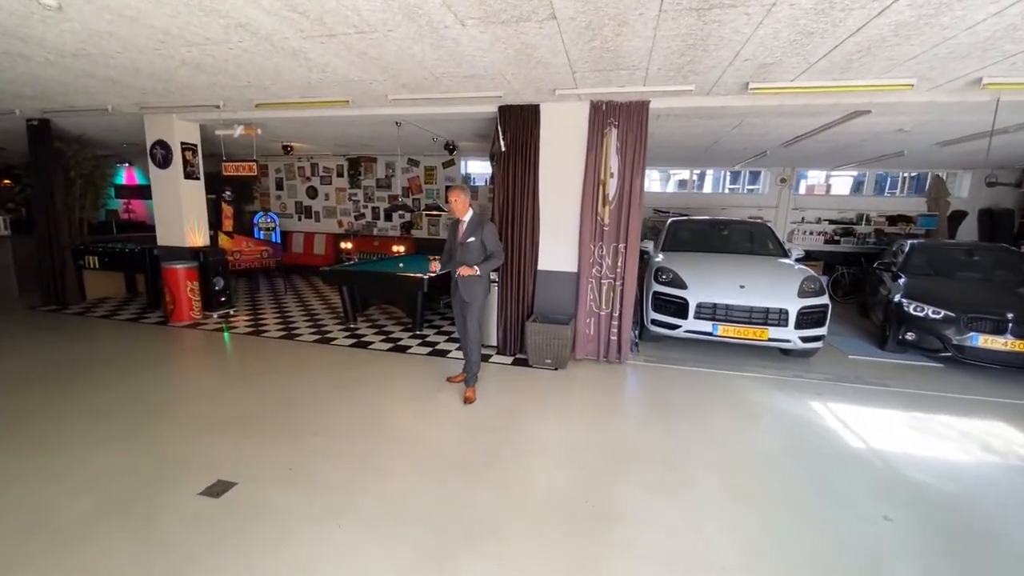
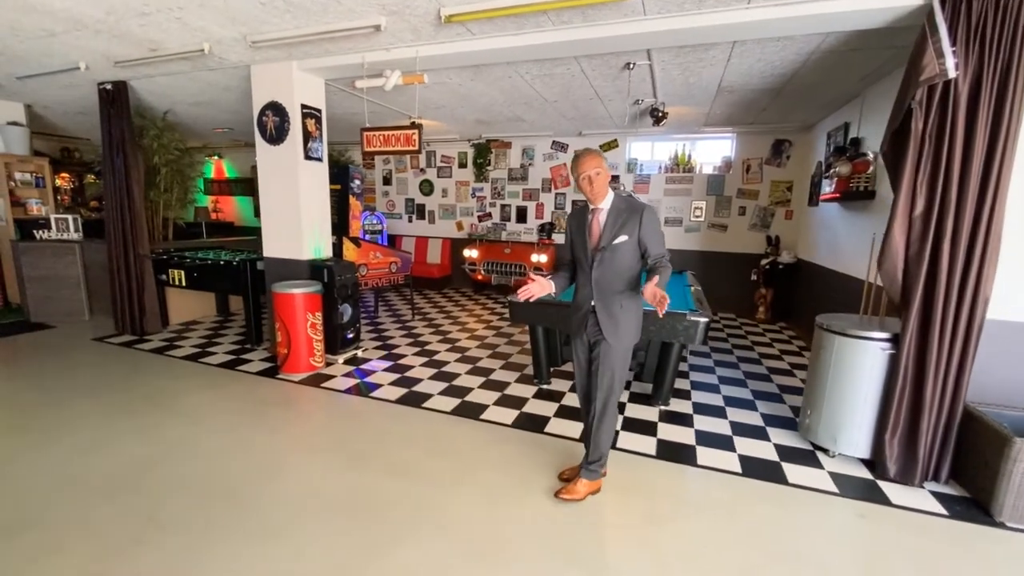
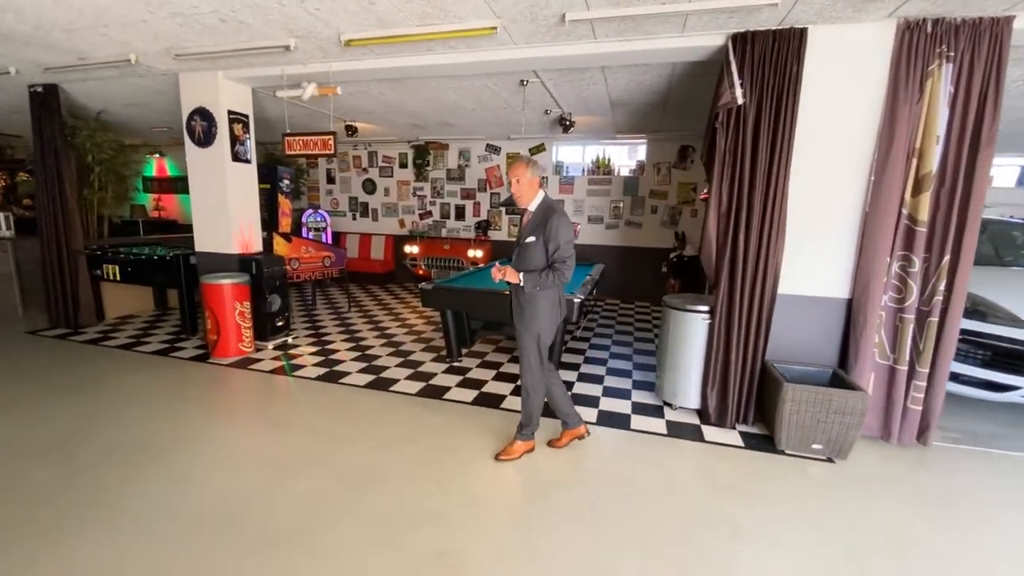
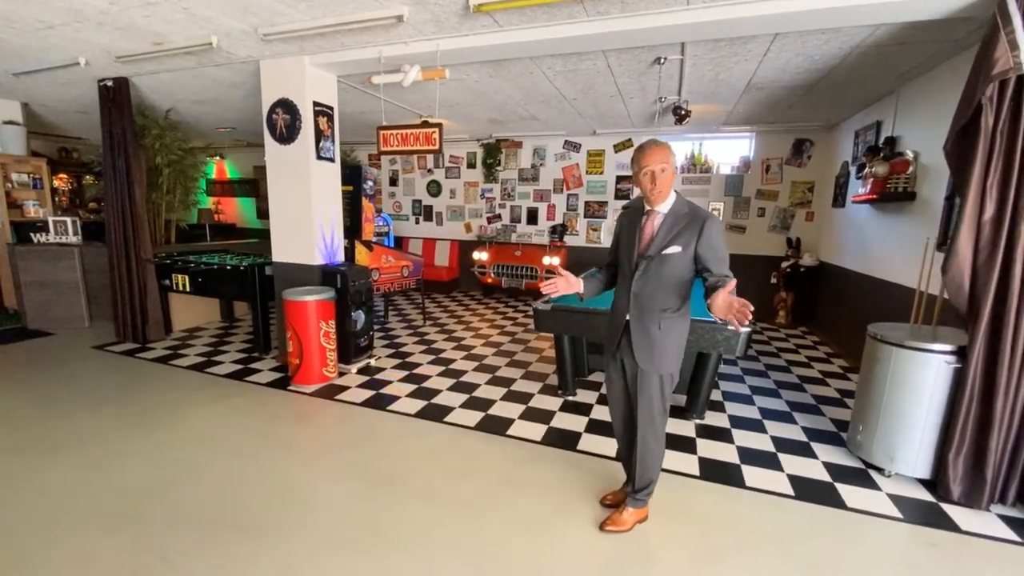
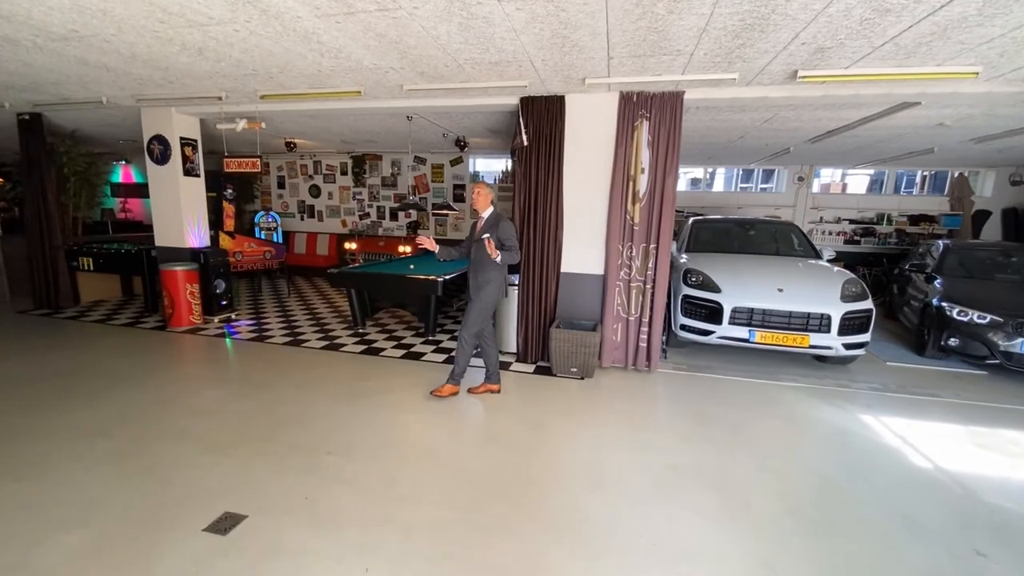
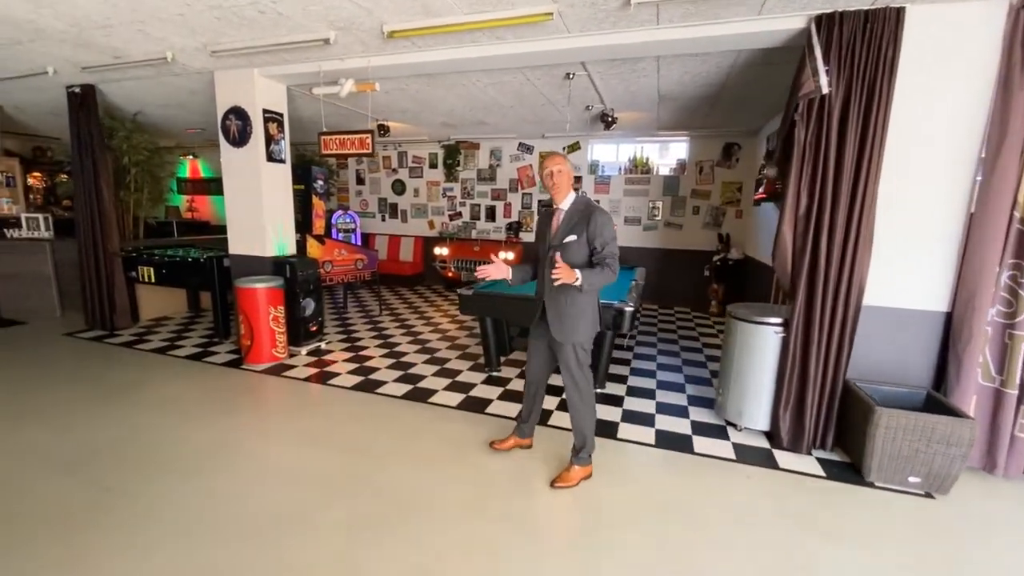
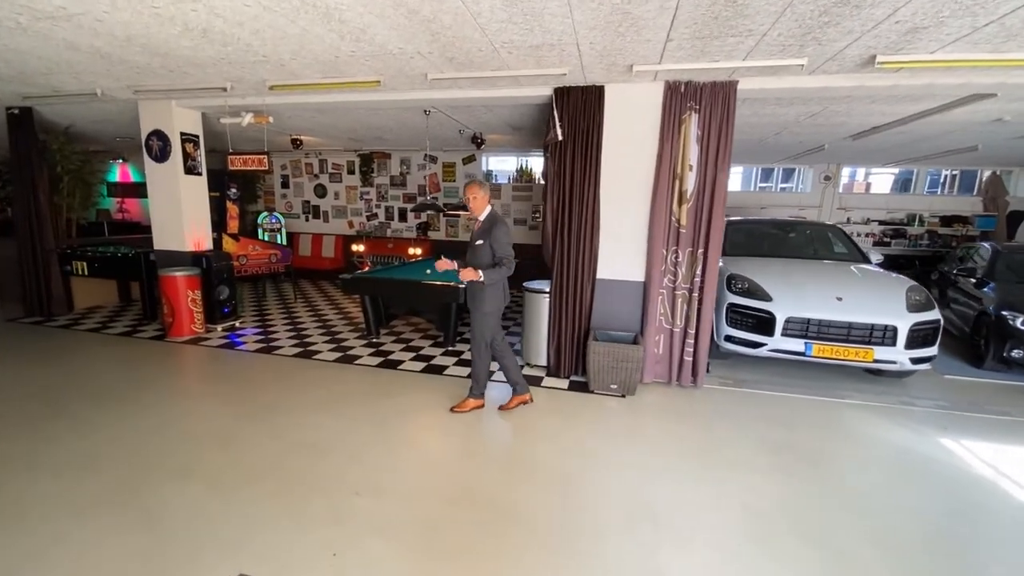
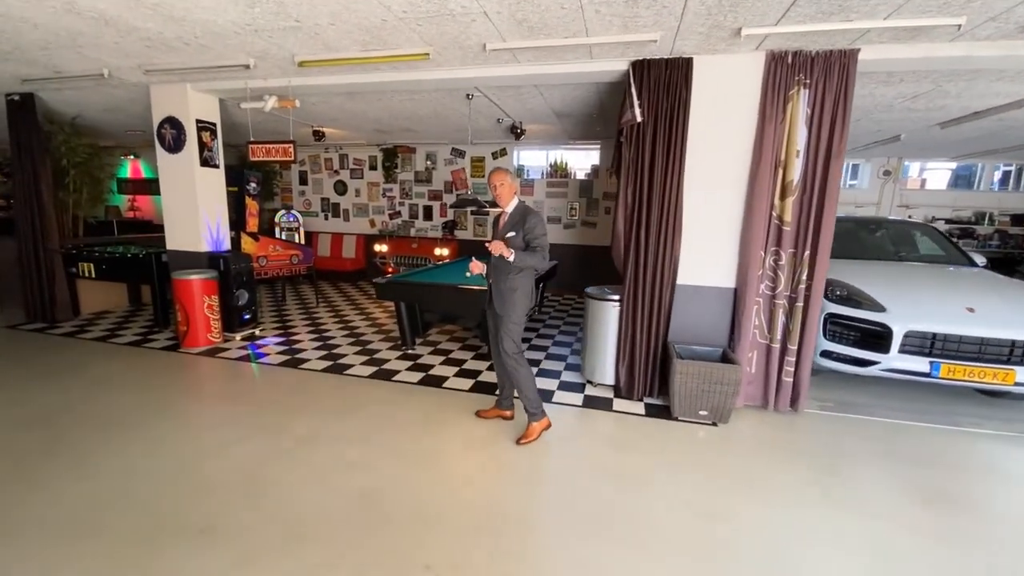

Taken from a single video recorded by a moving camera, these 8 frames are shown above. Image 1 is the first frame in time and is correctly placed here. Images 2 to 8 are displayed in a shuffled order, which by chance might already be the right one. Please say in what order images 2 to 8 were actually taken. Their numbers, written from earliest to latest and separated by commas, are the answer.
5, 7, 8, 3, 6, 2, 4
